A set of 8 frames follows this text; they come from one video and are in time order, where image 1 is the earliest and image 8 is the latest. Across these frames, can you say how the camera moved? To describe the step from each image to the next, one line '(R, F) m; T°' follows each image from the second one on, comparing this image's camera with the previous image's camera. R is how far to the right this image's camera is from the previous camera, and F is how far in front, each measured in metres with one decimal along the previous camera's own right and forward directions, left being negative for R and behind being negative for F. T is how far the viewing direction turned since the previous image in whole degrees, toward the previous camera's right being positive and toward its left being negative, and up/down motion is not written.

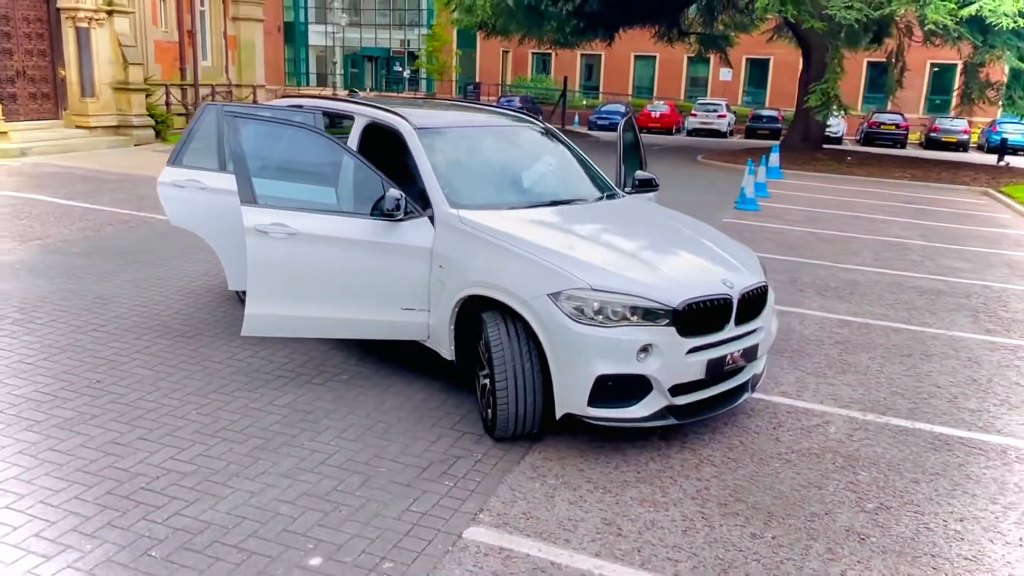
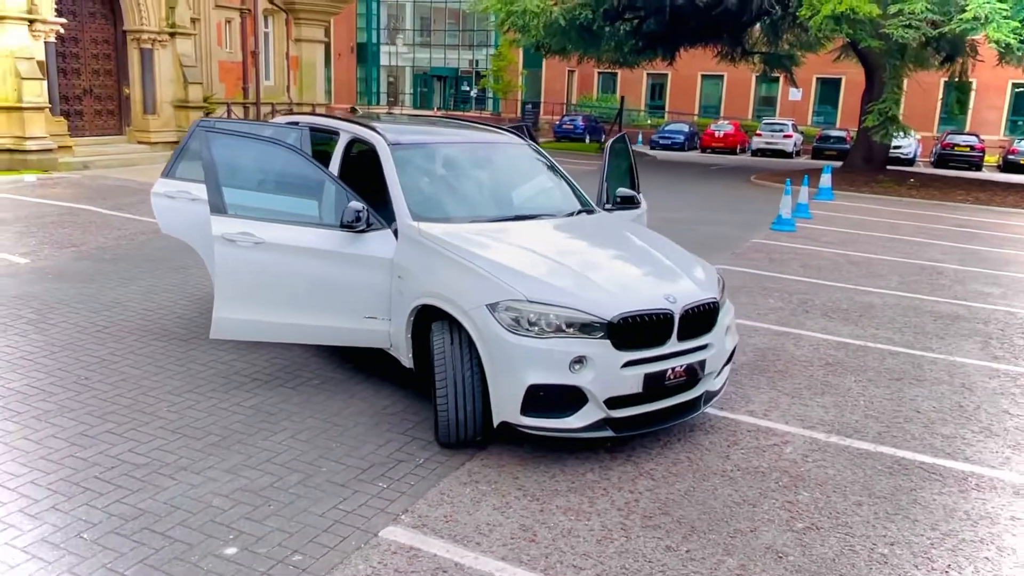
(+0.7, -0.1) m; -5°
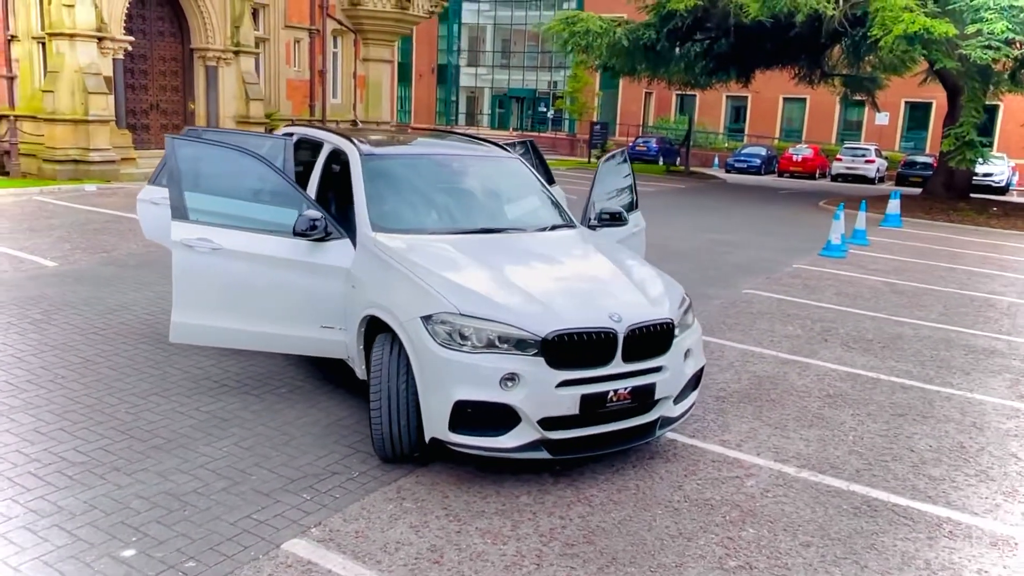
(+0.8, +0.2) m; -6°
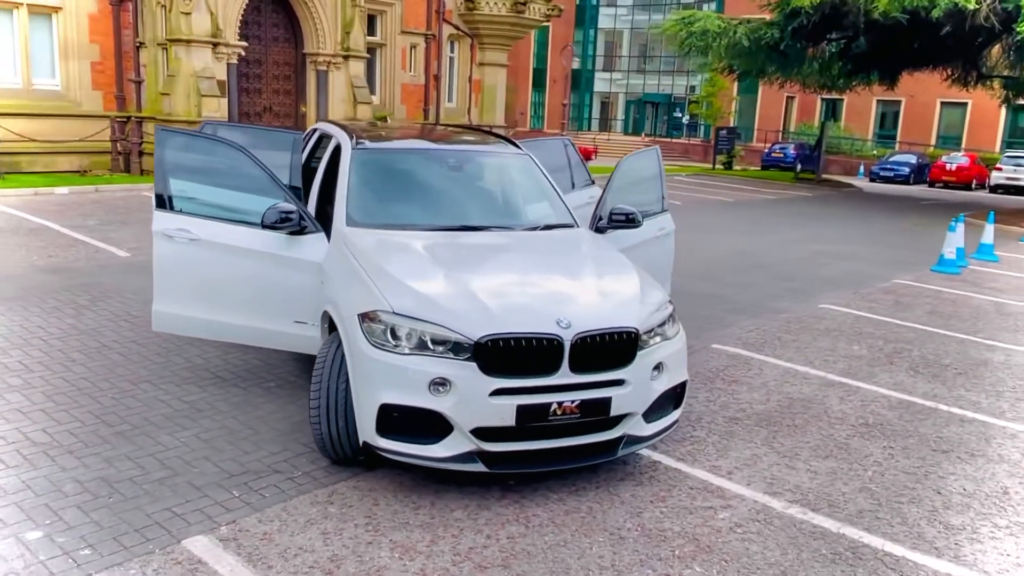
(+1.0, +0.4) m; -10°
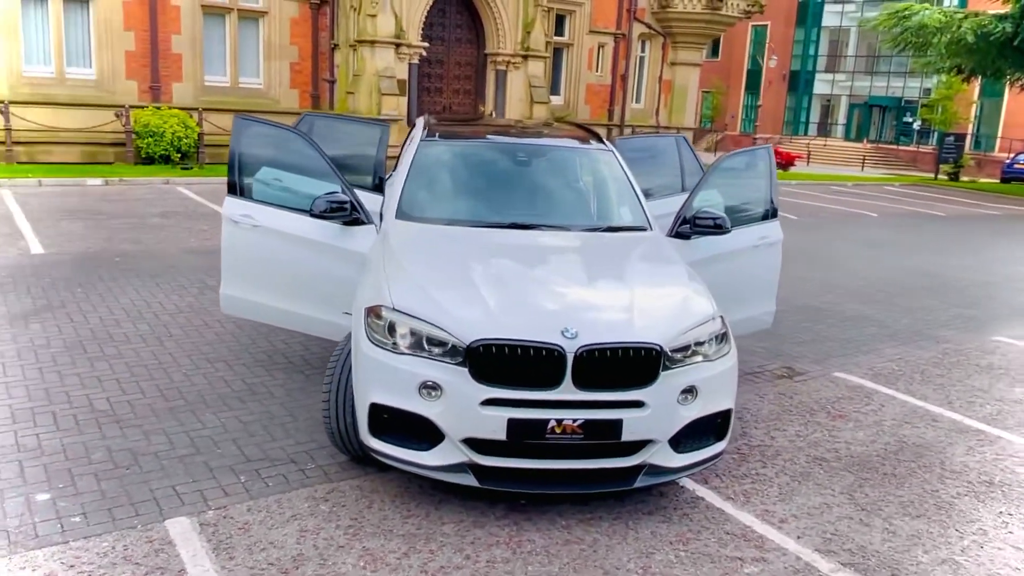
(+0.9, +0.5) m; -14°
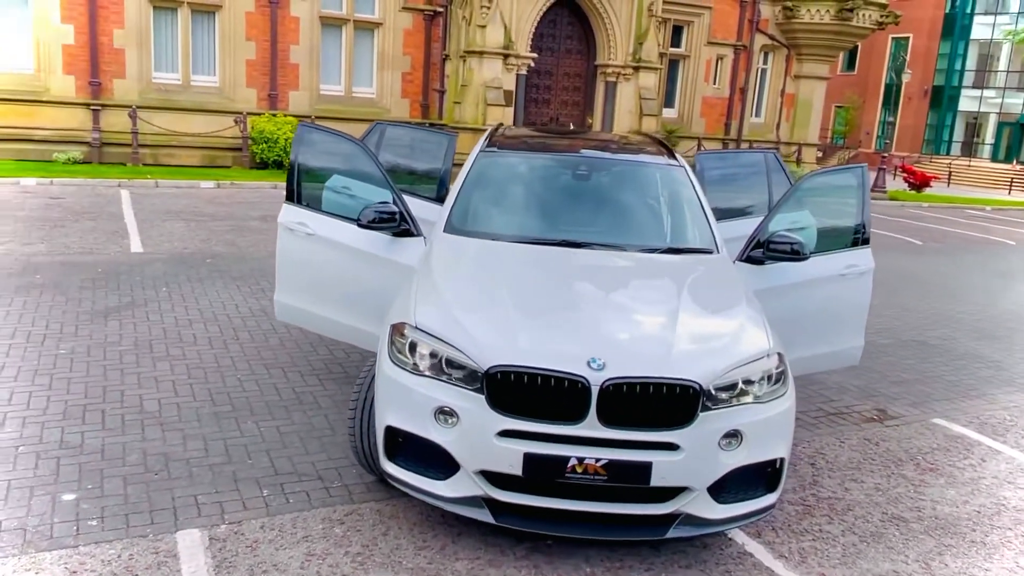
(+0.4, +0.3) m; -8°
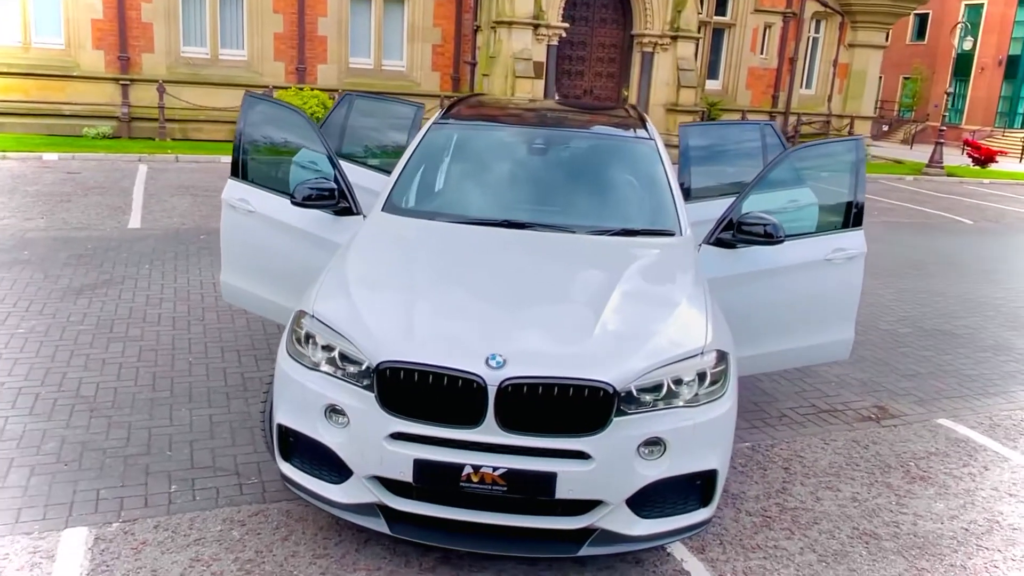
(+0.6, +0.4) m; -4°
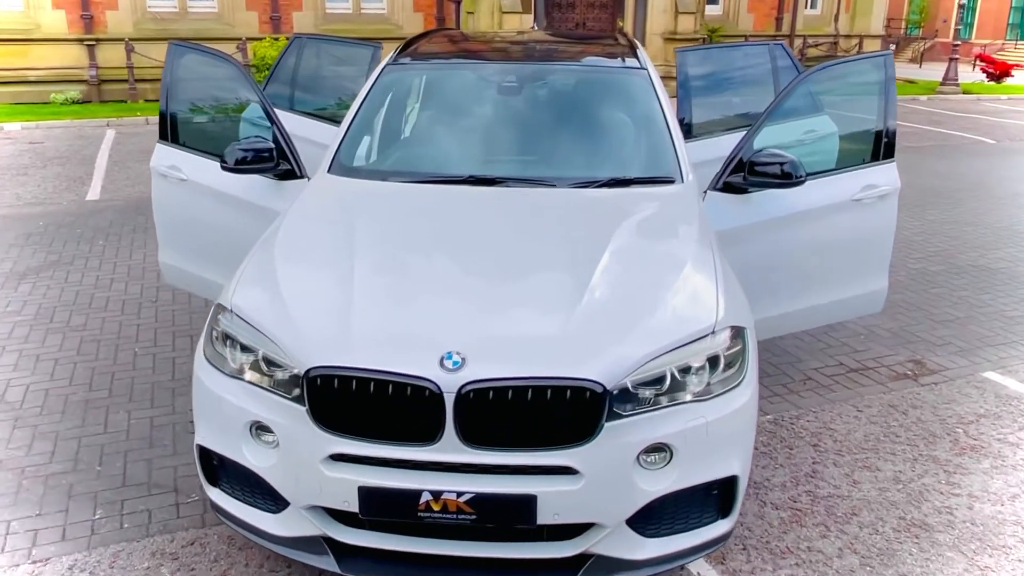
(+0.2, +0.7) m; -1°
